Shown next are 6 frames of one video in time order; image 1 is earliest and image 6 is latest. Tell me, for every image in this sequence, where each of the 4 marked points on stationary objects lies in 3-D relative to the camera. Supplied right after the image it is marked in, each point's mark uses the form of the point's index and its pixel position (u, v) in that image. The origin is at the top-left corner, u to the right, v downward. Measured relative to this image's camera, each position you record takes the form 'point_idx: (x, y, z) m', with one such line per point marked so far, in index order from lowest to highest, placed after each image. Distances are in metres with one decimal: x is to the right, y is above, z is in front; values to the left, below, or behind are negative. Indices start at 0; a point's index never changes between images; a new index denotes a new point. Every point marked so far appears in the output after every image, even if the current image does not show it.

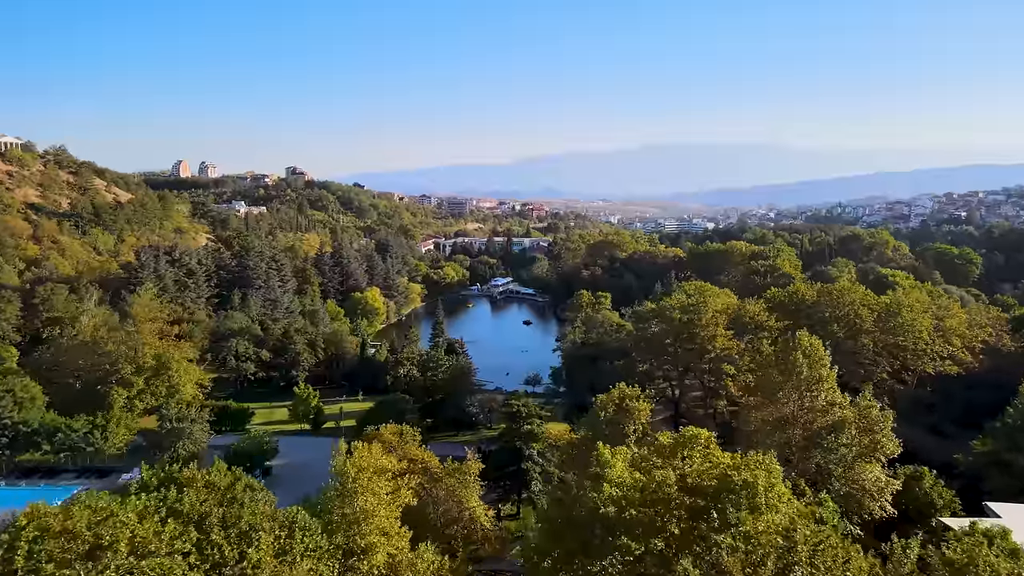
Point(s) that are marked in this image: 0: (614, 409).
0: (+2.6, -3.0, +19.7) m
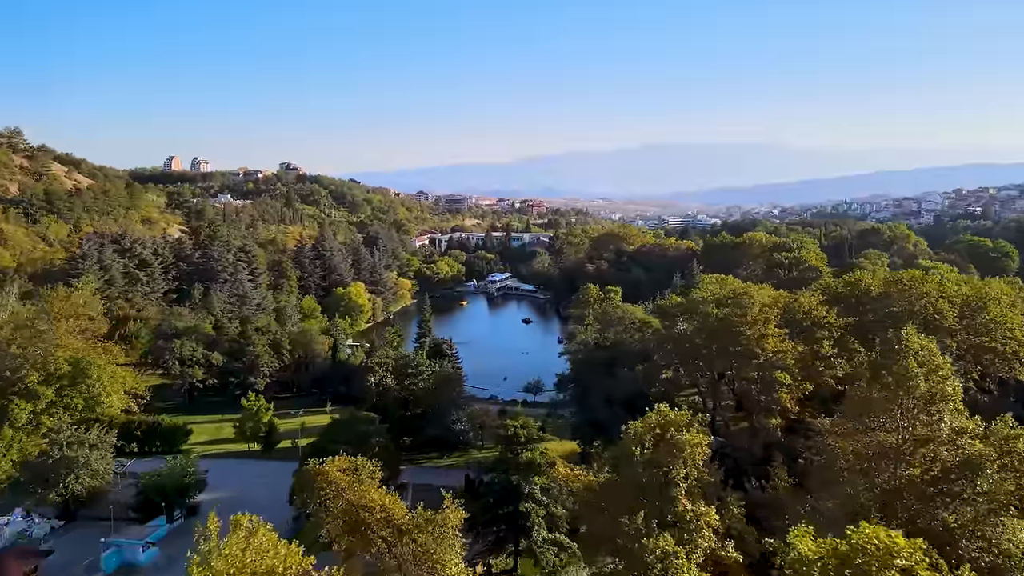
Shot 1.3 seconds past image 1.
0: (+2.5, -2.6, +13.6) m
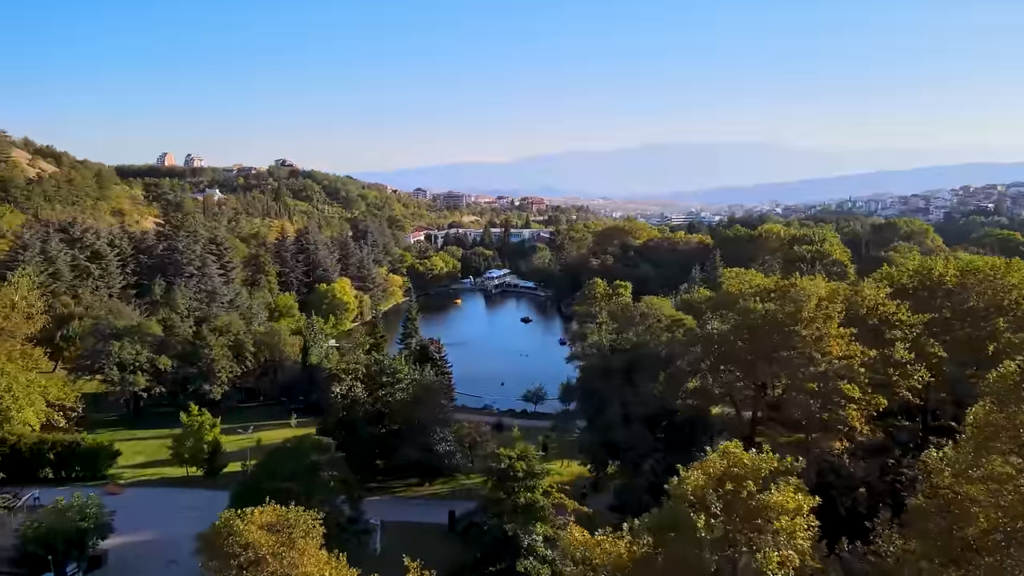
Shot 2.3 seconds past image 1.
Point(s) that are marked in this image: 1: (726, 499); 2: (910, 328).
0: (+2.4, -2.3, +8.8) m
1: (+2.4, -2.4, +8.7) m
2: (+10.1, -1.0, +19.6) m
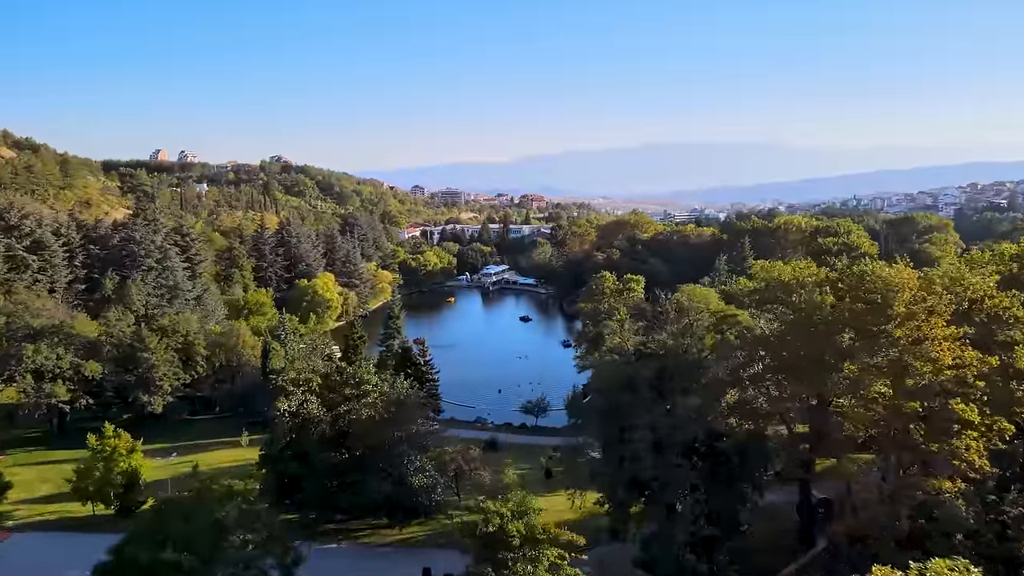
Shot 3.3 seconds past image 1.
0: (+2.3, -2.0, +4.0) m
1: (+2.3, -2.1, +4.0) m
2: (+10.0, -0.7, +14.9) m
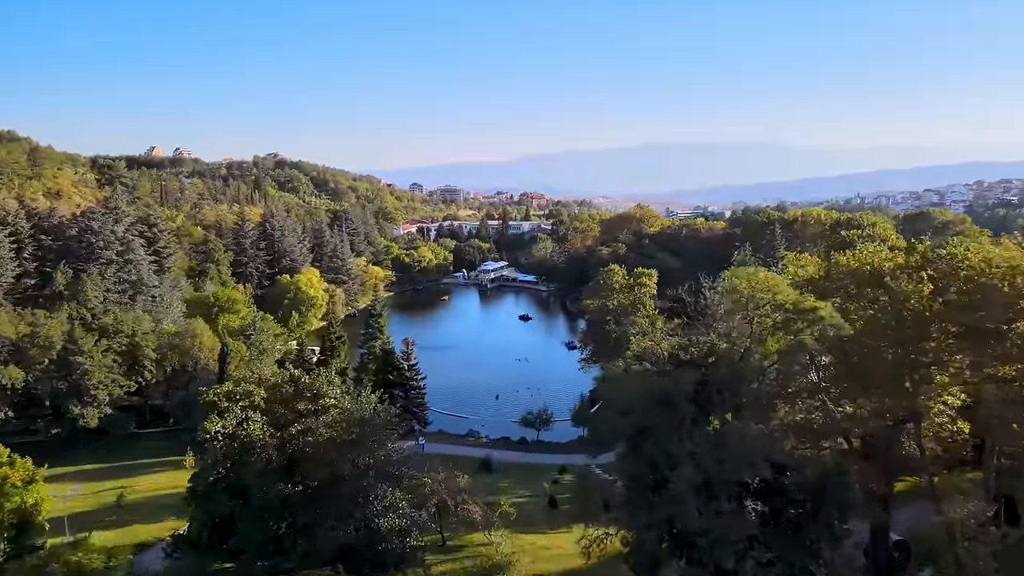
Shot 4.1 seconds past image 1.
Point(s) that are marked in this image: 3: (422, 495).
0: (+2.2, -1.8, +0.3) m
1: (+2.2, -1.9, +0.2) m
2: (+9.9, -0.5, +11.1) m
3: (-1.6, -3.9, +14.3) m
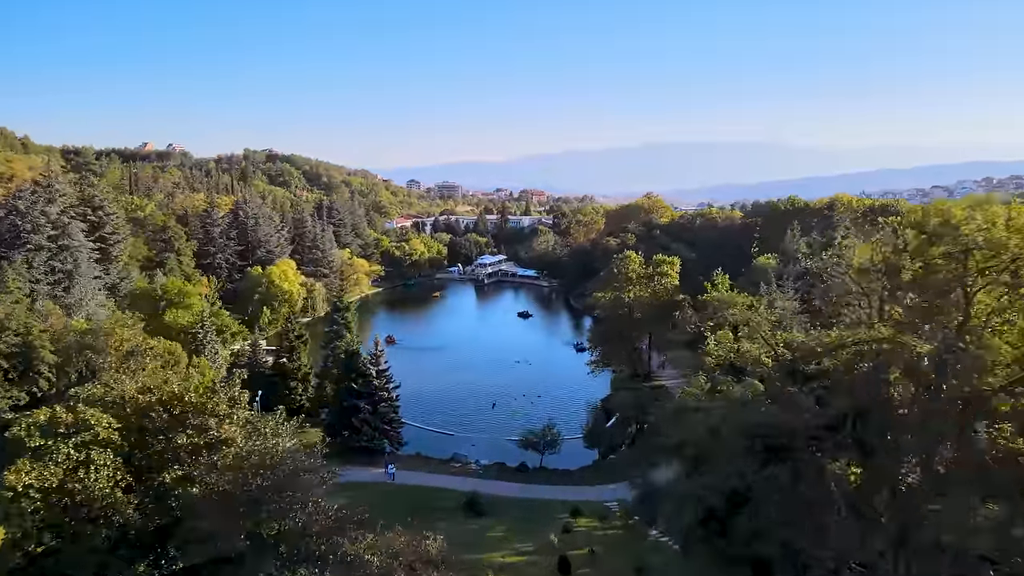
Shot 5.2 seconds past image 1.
0: (+2.1, -1.5, -4.8) m
1: (+2.2, -1.5, -4.9) m
2: (+9.8, -0.2, +6.0) m
3: (-1.7, -3.5, +9.2) m
